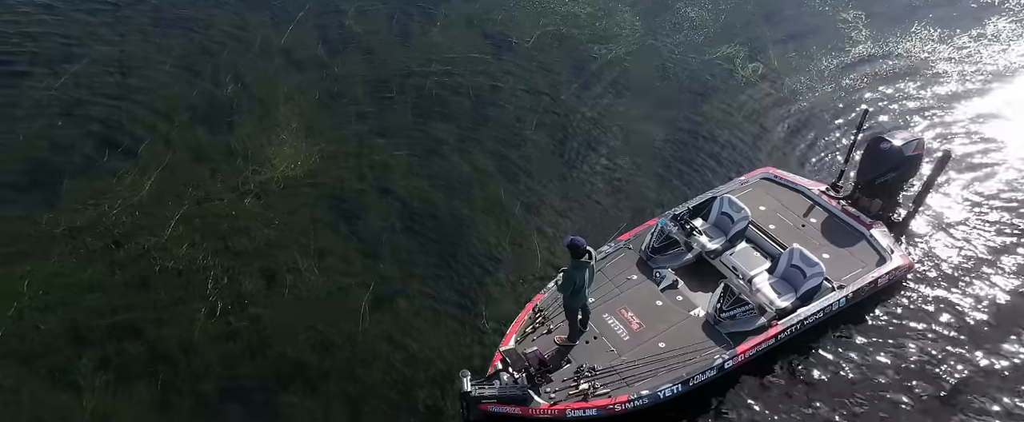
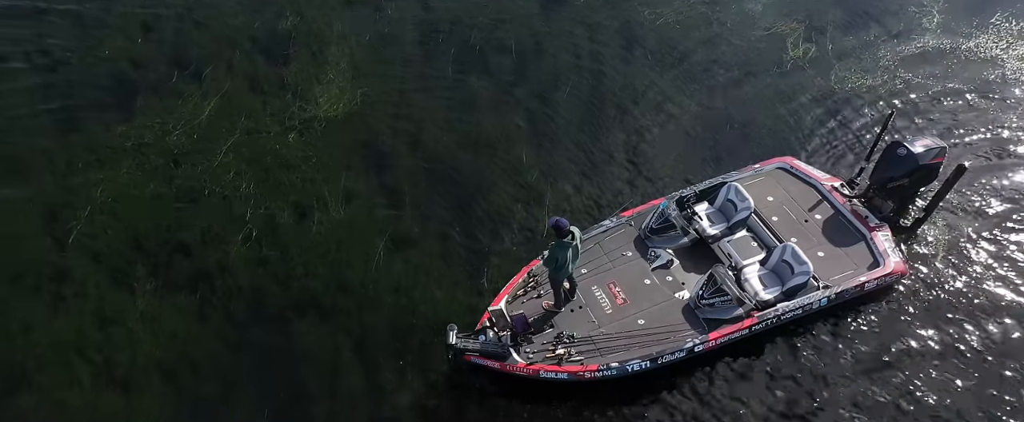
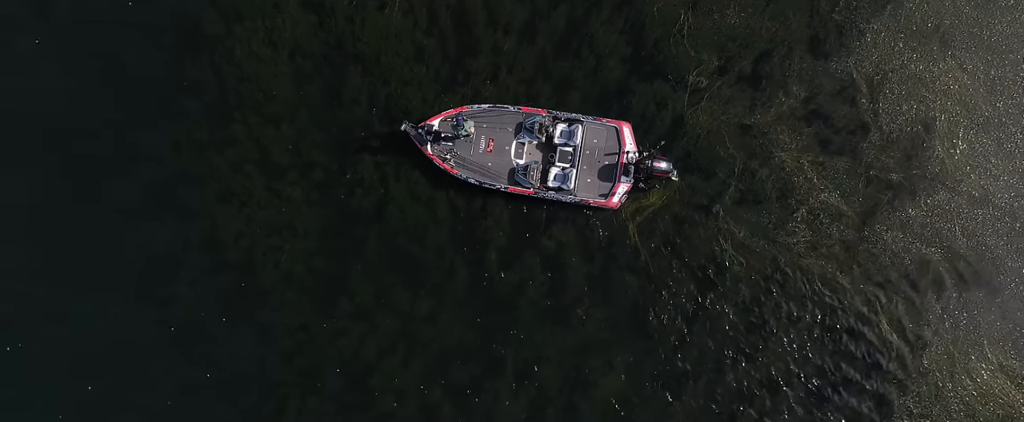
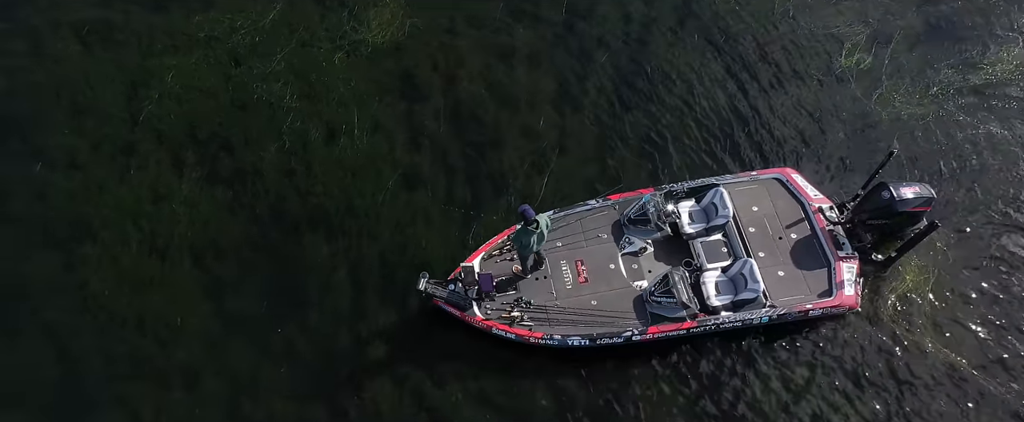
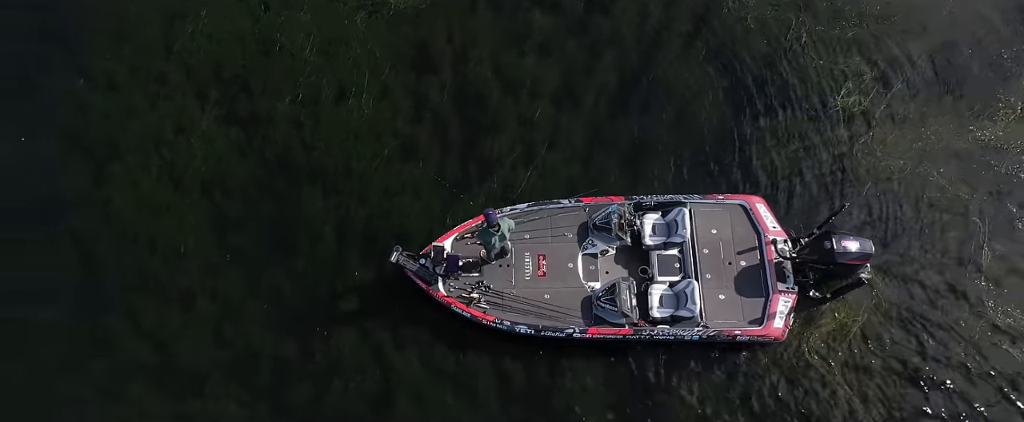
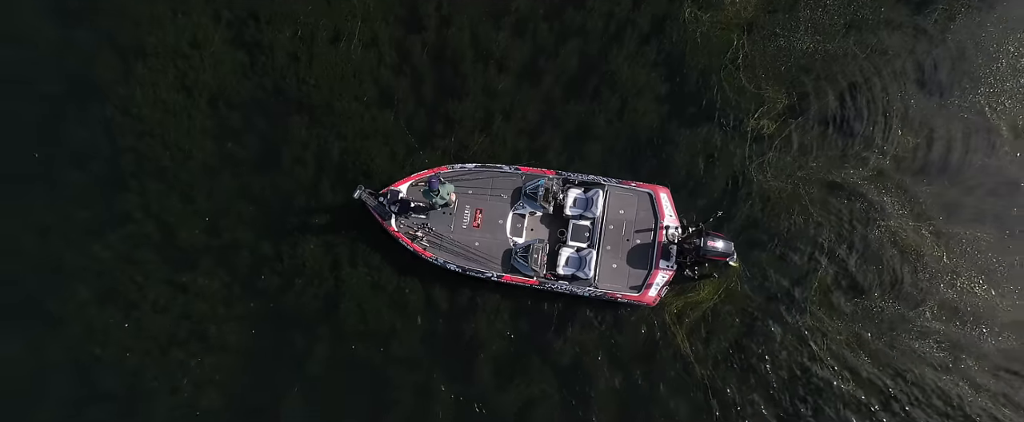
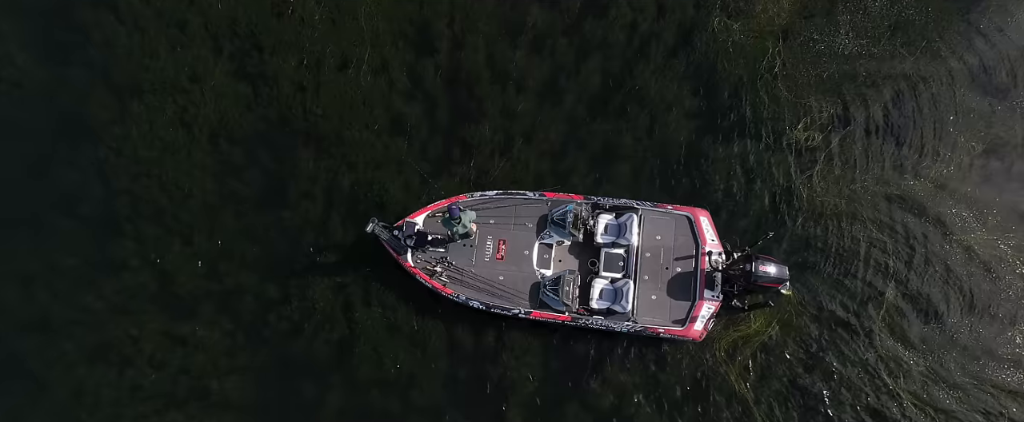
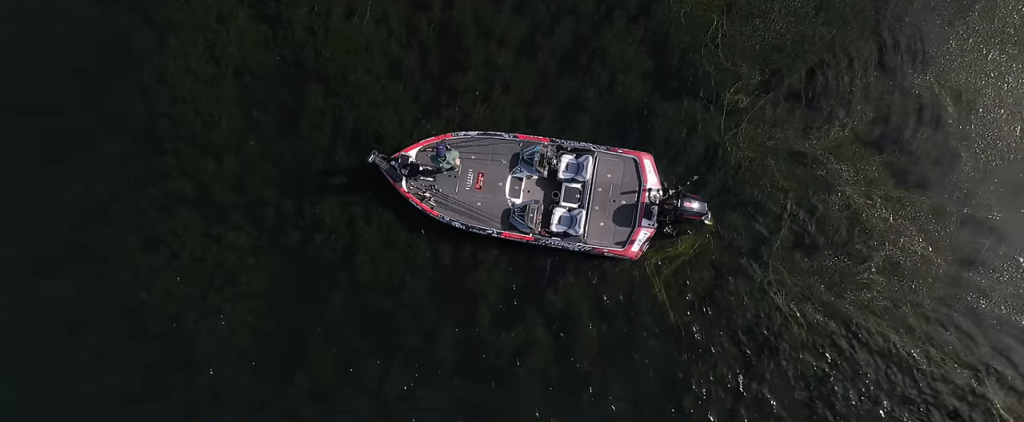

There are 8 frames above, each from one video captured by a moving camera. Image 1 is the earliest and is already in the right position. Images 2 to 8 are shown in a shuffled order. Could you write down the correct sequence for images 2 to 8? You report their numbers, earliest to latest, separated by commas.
2, 4, 5, 7, 6, 8, 3
